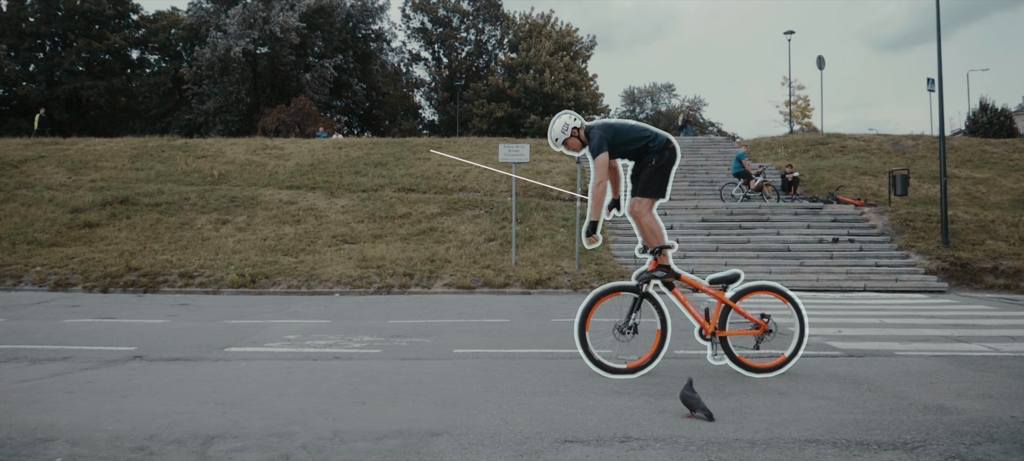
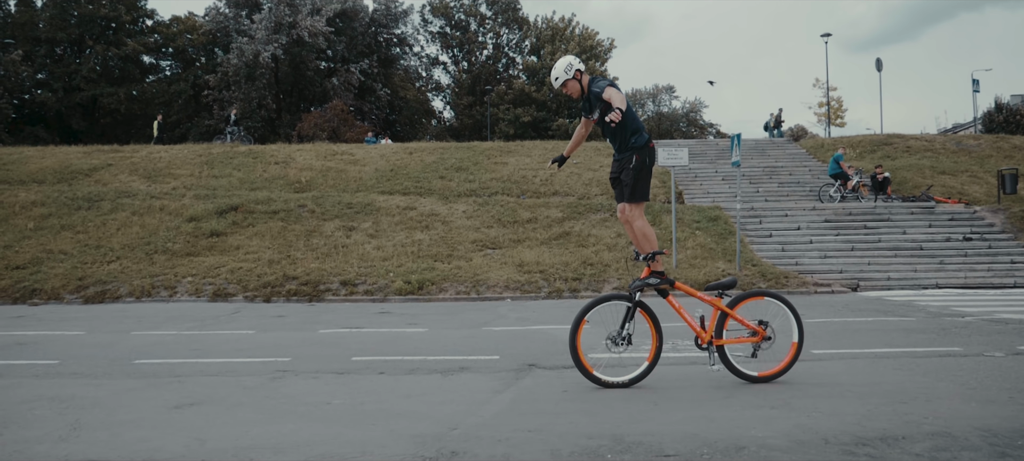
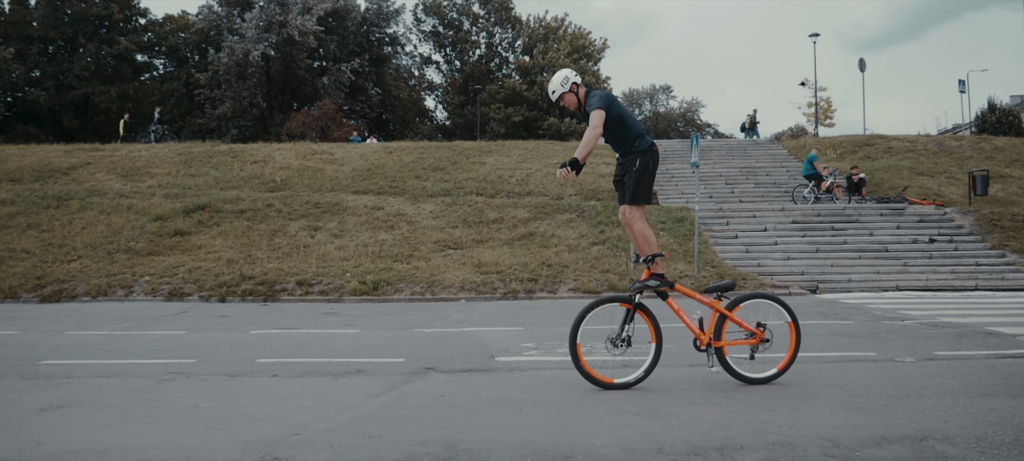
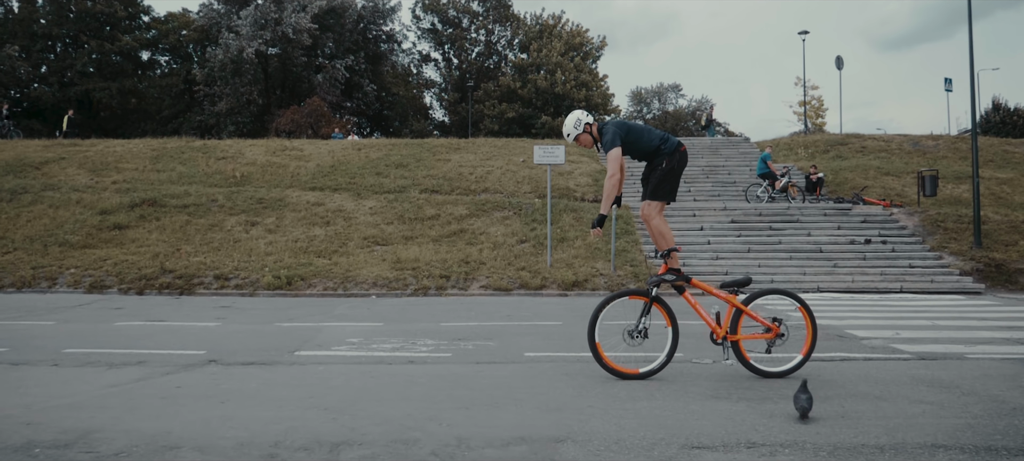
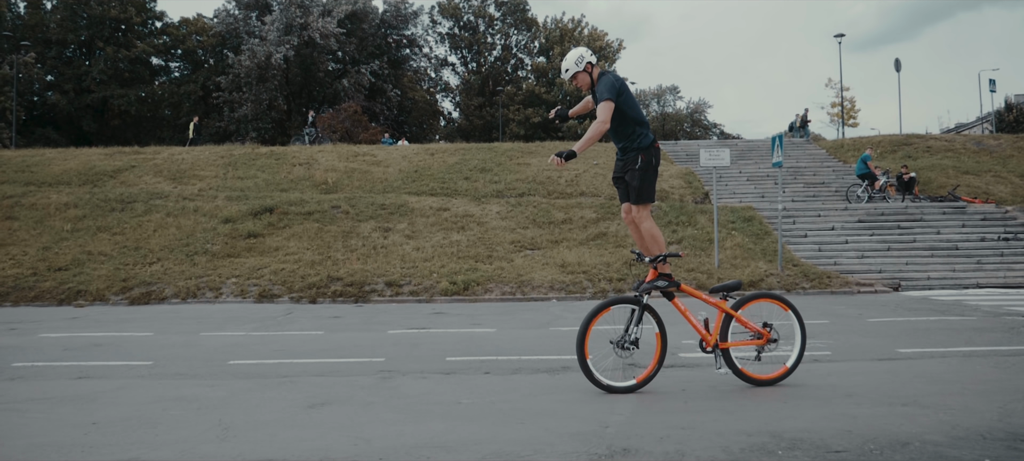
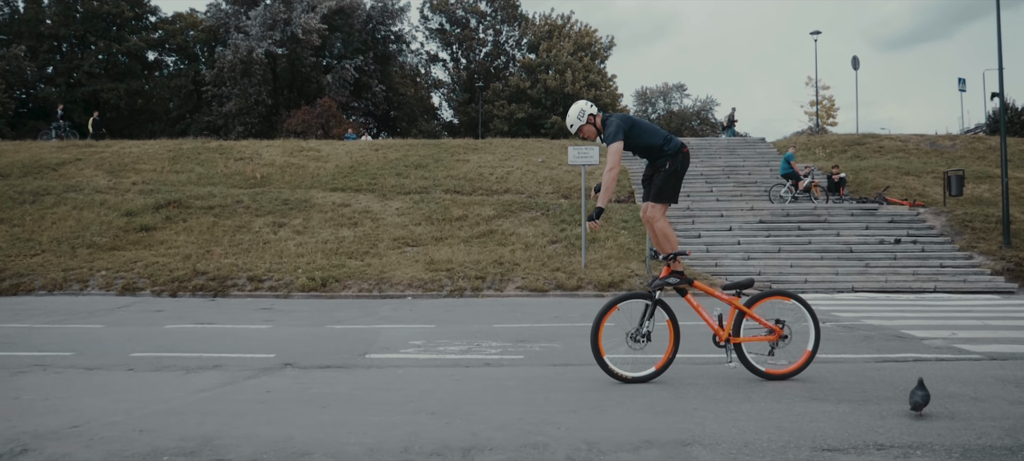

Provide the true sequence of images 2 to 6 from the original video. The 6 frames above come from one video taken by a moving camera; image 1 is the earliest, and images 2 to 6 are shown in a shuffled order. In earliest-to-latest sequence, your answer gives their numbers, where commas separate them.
4, 6, 3, 2, 5
